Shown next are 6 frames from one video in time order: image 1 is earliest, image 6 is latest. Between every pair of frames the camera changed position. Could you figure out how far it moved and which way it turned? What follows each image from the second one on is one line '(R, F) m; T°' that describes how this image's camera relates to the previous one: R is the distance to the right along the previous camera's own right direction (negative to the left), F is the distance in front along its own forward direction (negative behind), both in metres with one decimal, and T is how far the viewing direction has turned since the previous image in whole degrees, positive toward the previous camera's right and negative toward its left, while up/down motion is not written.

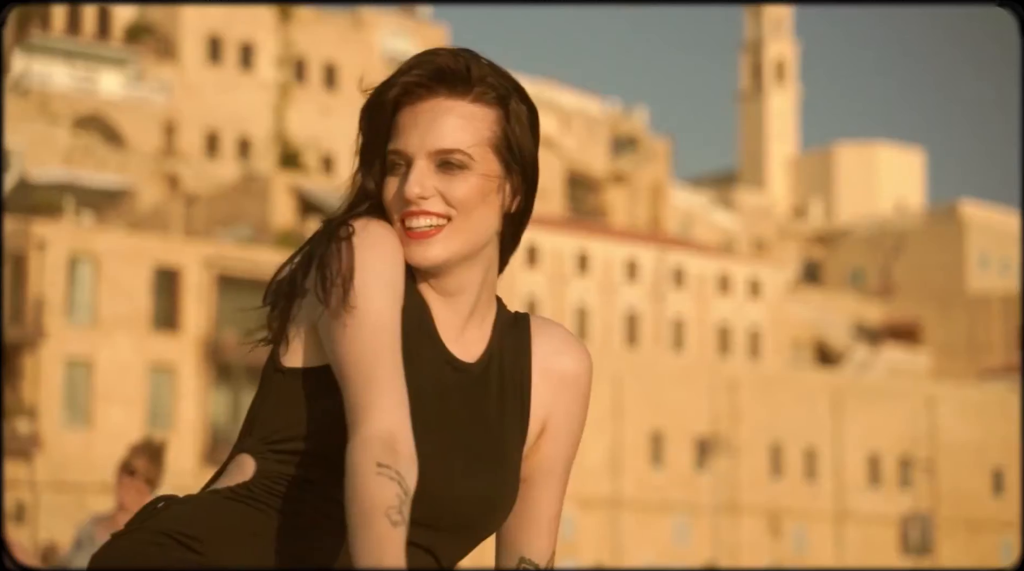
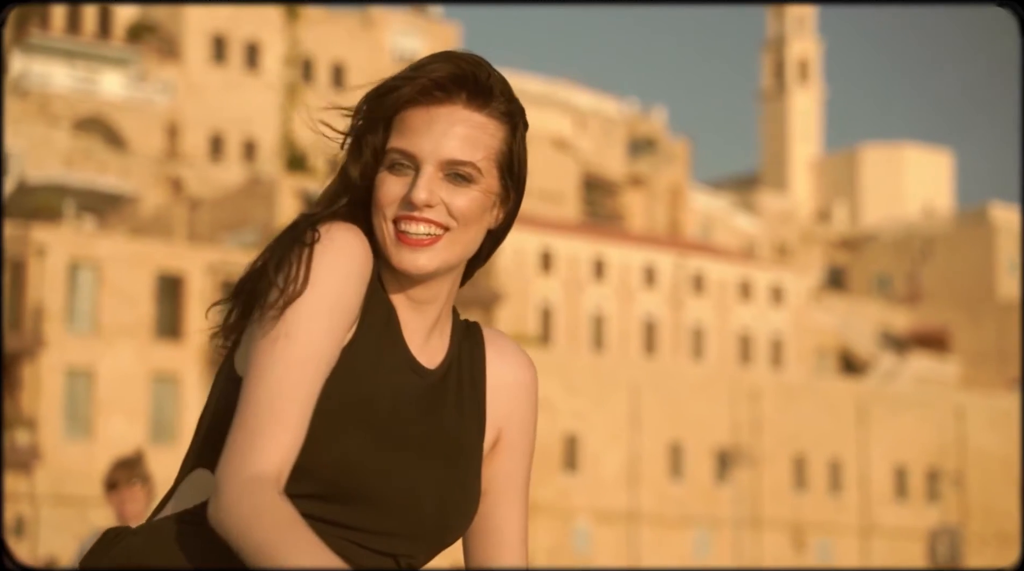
(+0.1, +1.9) m; -1°
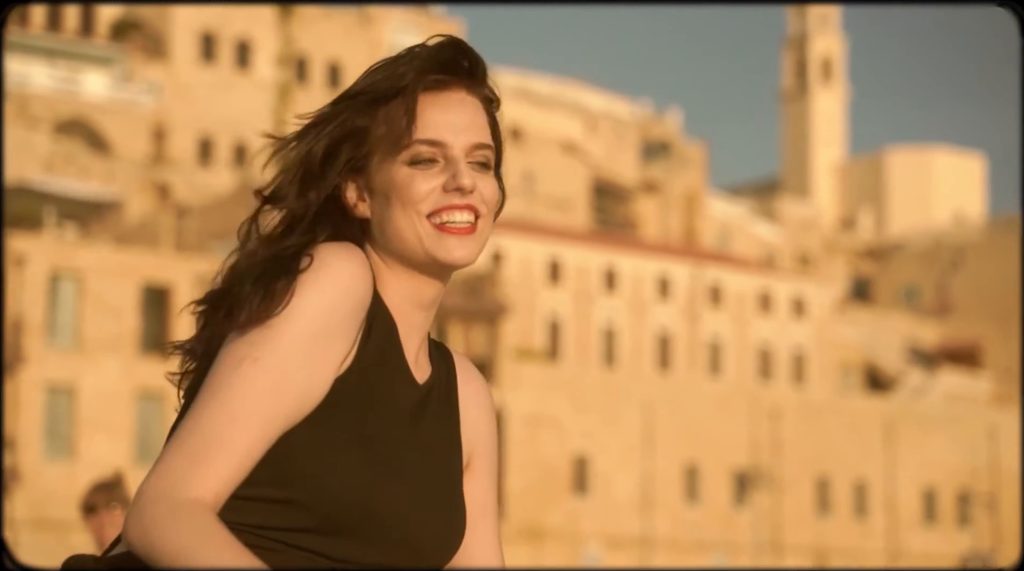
(+0.2, +3.2) m; 0°
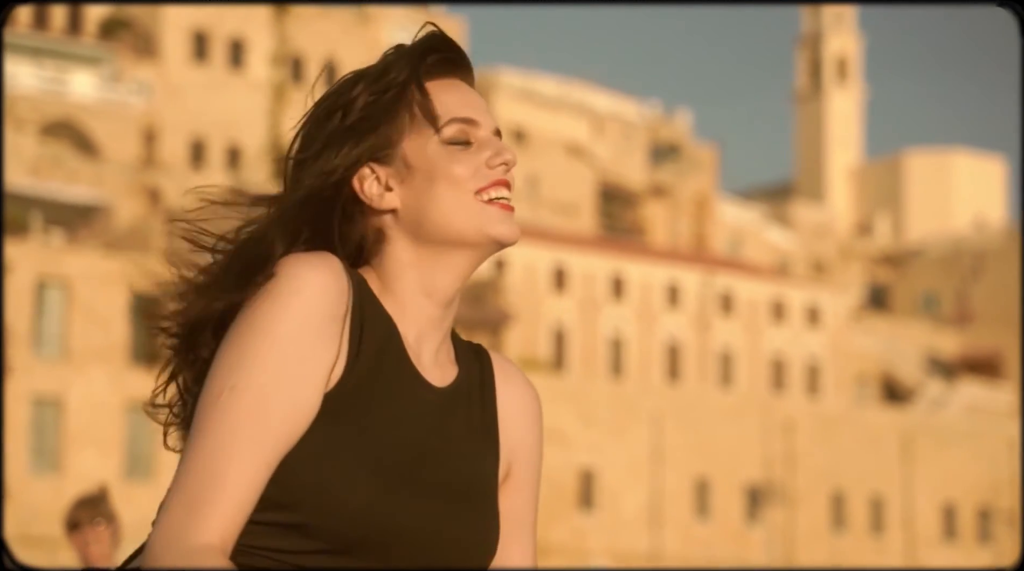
(+0.1, +2.0) m; 0°
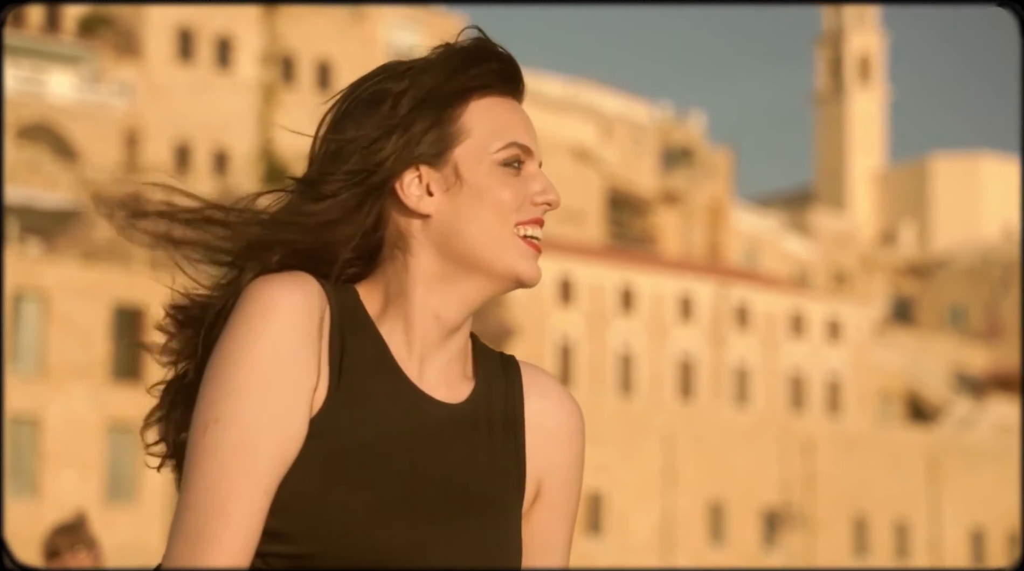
(+0.1, +2.9) m; 0°
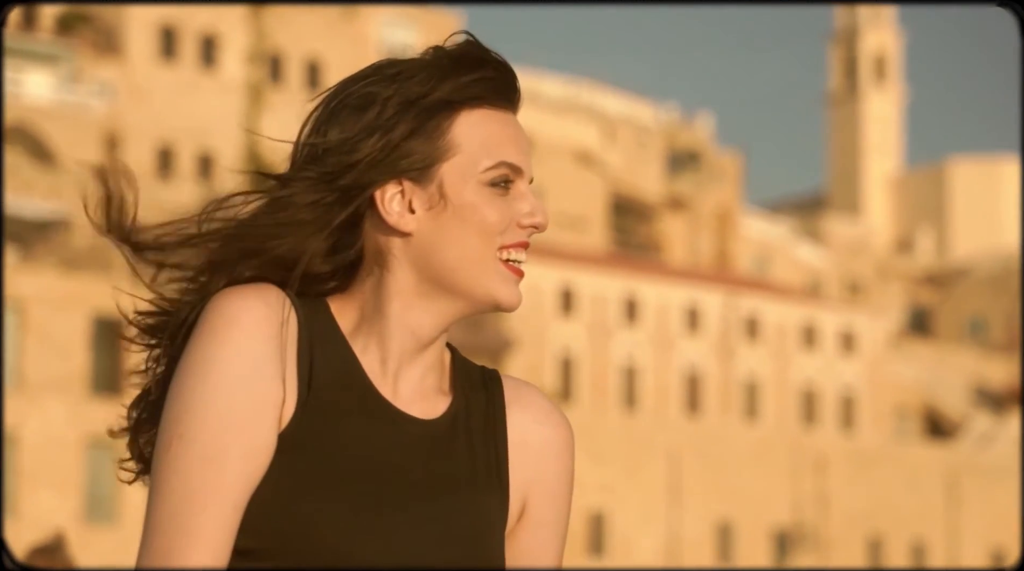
(+0.2, +2.3) m; 0°
